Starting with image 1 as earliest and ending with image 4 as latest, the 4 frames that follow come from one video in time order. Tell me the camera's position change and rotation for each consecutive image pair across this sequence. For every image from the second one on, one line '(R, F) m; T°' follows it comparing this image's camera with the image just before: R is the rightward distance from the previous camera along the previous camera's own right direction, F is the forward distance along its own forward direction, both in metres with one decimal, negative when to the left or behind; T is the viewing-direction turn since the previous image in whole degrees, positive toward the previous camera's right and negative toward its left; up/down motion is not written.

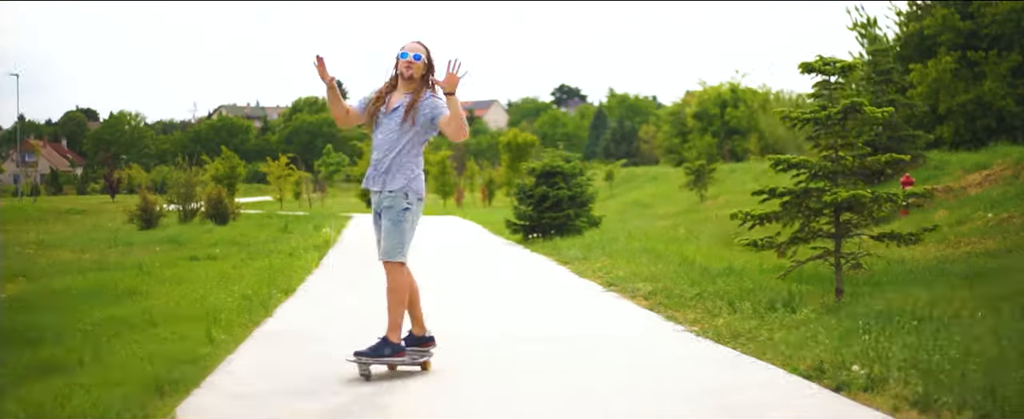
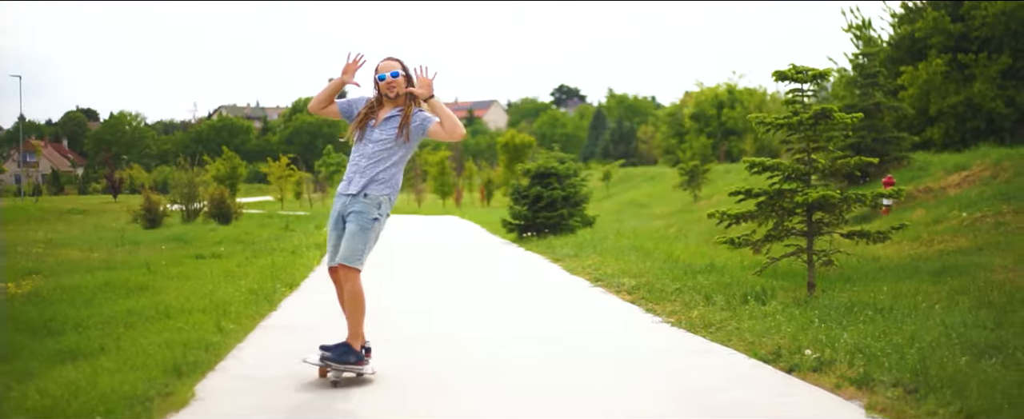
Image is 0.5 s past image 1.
(0.0, -0.3) m; 0°
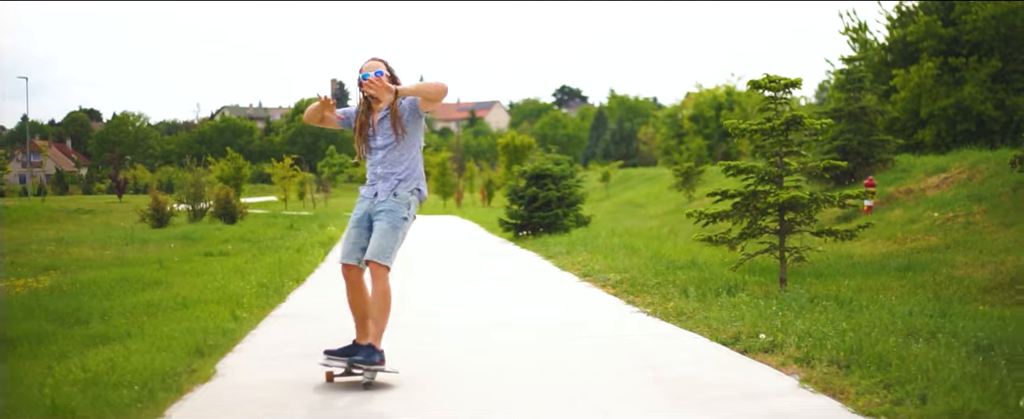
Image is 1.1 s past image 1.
(+0.1, -0.4) m; 0°
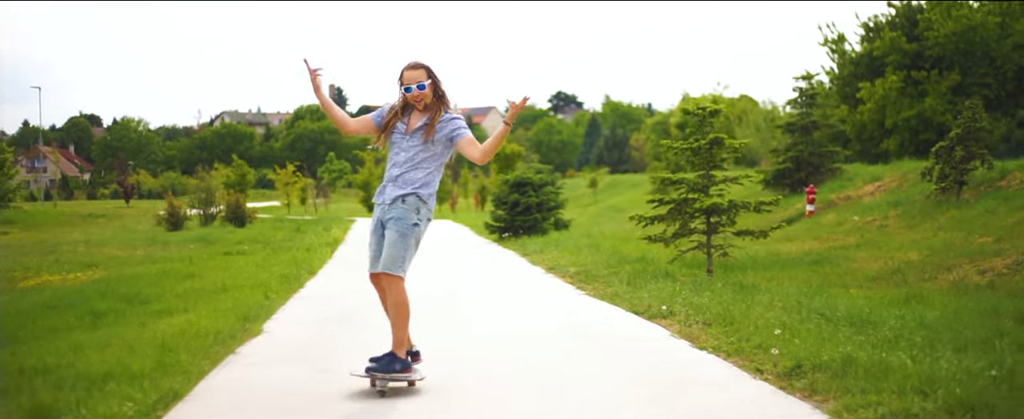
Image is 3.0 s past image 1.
(+0.1, -1.2) m; 0°
